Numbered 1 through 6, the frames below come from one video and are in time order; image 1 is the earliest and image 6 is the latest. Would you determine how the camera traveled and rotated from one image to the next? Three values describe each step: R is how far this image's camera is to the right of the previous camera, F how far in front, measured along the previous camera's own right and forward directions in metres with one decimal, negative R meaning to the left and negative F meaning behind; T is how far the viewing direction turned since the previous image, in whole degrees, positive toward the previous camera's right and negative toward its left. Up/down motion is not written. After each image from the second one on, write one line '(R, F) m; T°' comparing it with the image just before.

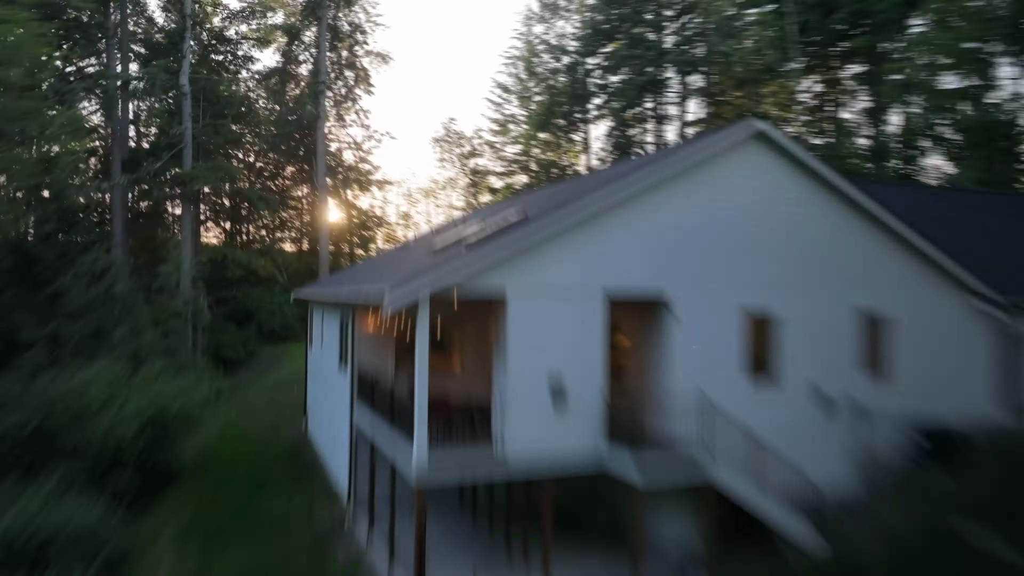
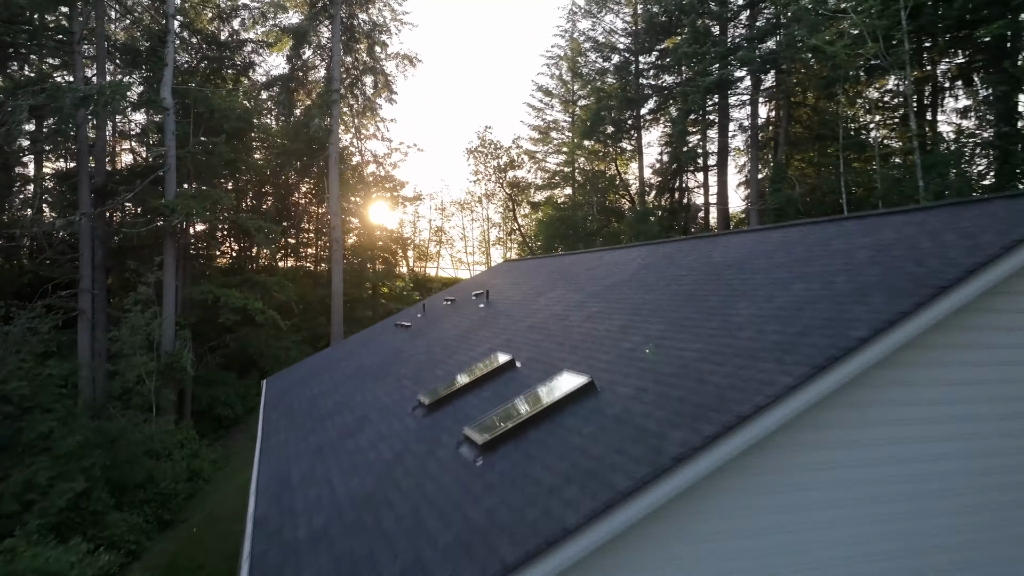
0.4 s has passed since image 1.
(-0.1, +3.8) m; -4°
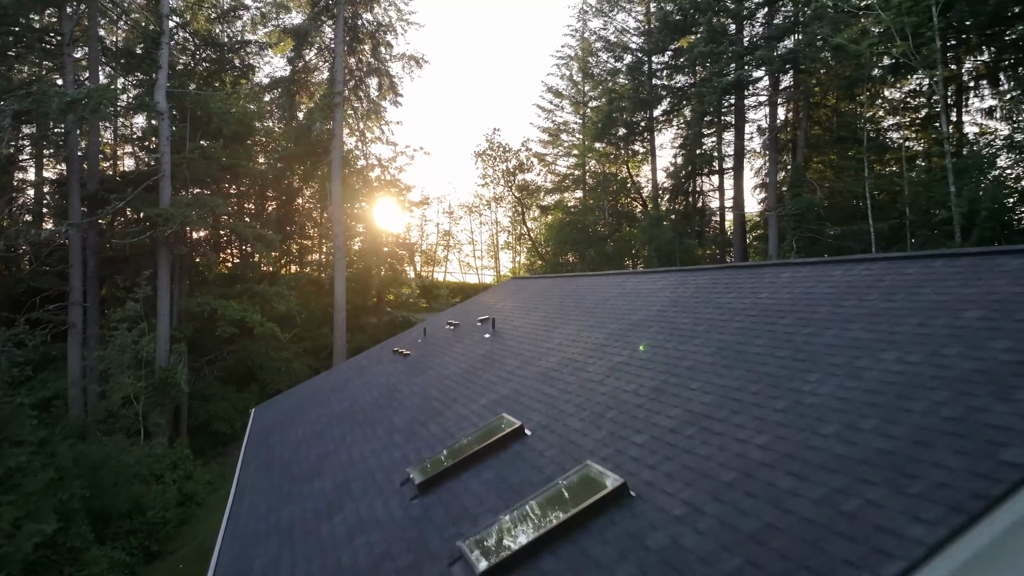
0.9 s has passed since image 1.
(0.0, +0.8) m; -1°
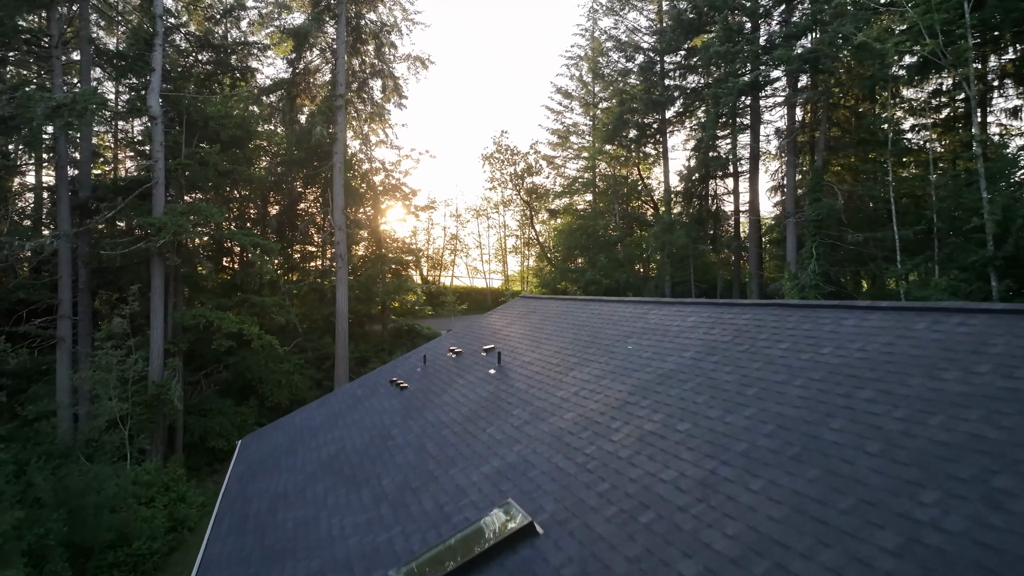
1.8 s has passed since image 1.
(0.0, +0.8) m; -1°
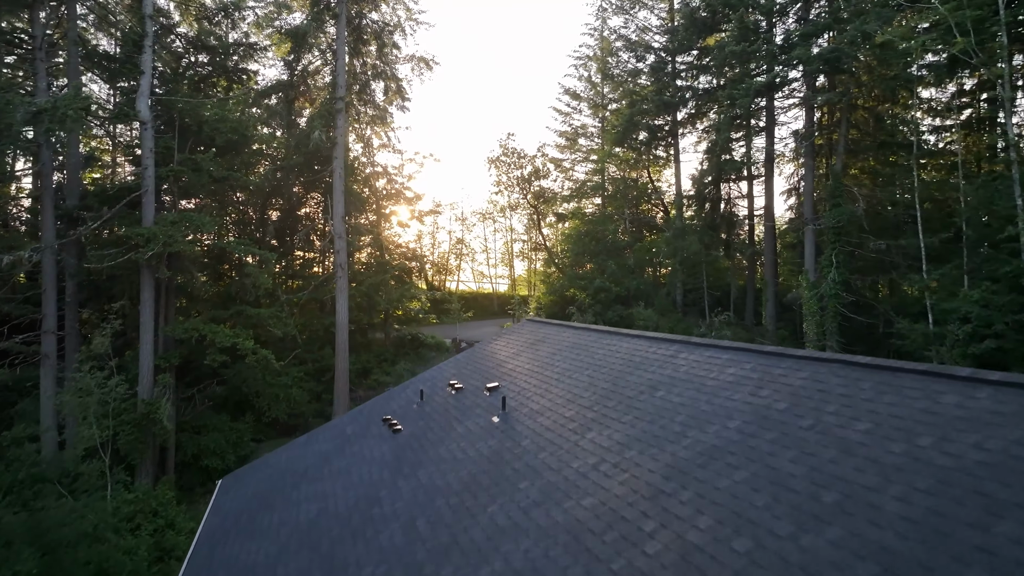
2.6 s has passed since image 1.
(0.0, +0.8) m; -1°
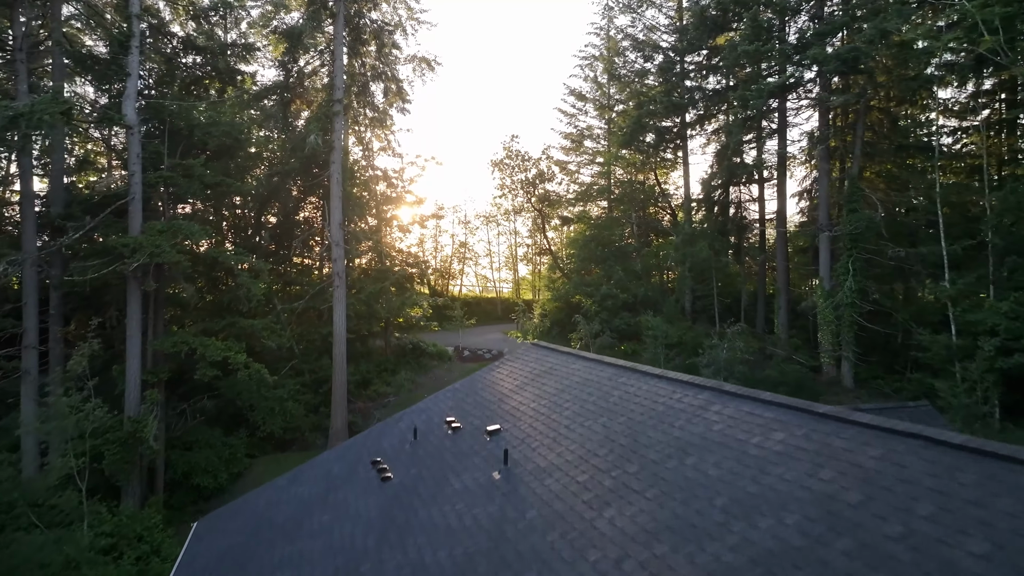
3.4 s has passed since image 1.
(0.0, +0.7) m; 0°
